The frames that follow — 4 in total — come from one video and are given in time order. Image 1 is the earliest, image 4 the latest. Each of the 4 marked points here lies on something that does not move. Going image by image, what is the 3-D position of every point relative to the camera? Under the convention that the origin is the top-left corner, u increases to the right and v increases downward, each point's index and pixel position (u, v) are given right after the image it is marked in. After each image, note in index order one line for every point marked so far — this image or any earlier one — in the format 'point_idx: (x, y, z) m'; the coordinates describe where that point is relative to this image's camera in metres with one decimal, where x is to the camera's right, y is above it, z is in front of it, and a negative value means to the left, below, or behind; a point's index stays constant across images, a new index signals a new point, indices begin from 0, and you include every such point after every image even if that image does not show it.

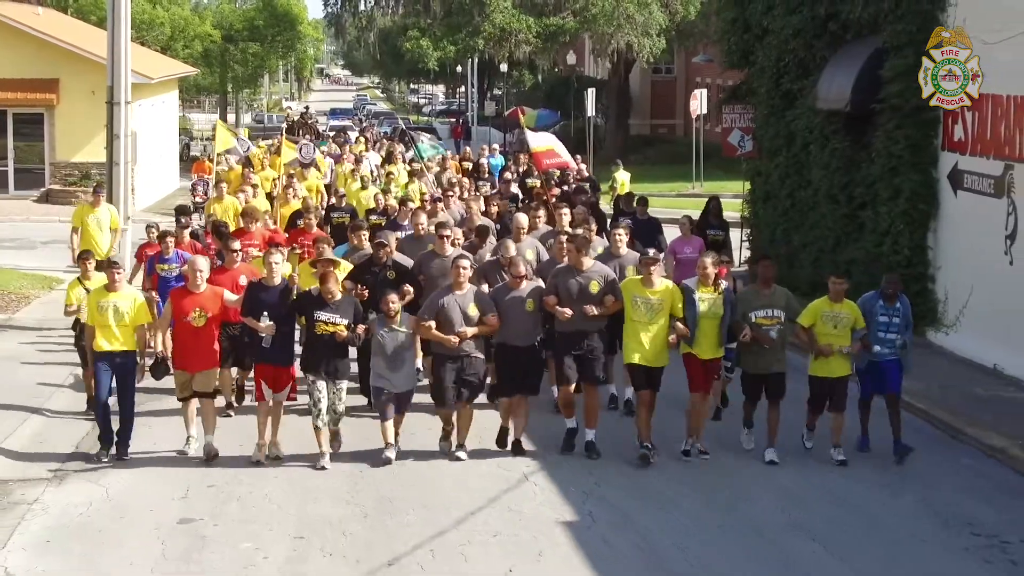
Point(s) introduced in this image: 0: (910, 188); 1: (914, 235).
0: (+5.6, +1.5, +19.0) m
1: (+5.7, +0.9, +19.1) m
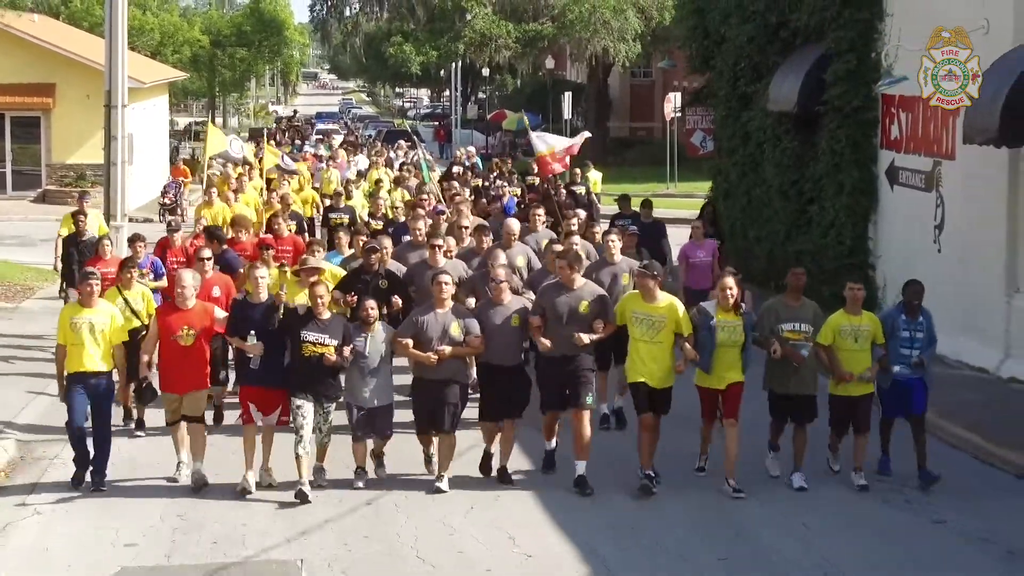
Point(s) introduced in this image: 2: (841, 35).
0: (+4.9, +1.6, +19.7) m
1: (+5.0, +1.0, +19.8) m
2: (+4.7, +3.6, +19.4) m
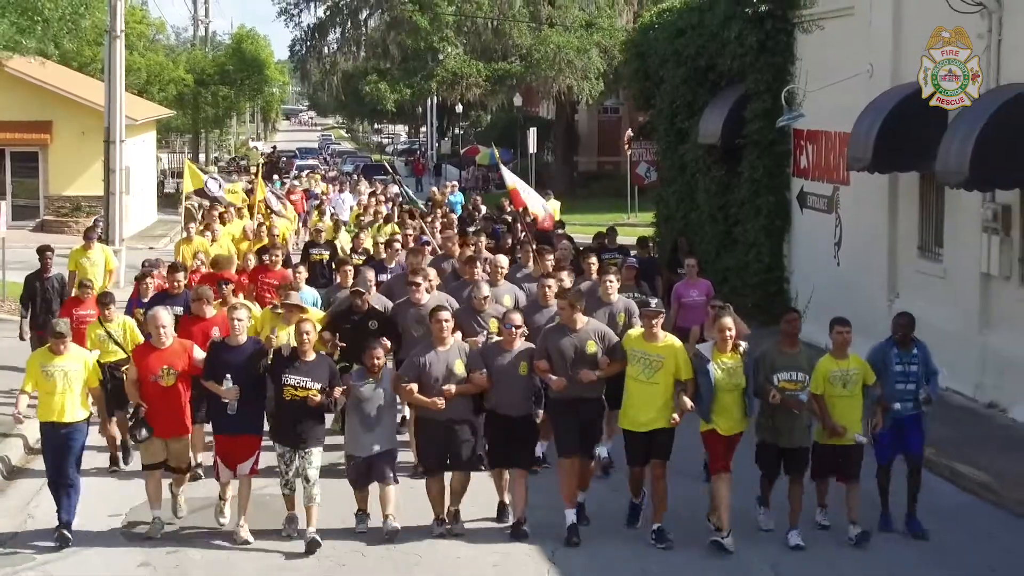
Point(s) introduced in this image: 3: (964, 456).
0: (+3.9, +1.2, +20.8) m
1: (+4.0, +0.6, +20.9) m
2: (+3.7, +3.3, +20.5) m
3: (+4.3, -1.6, +12.9) m
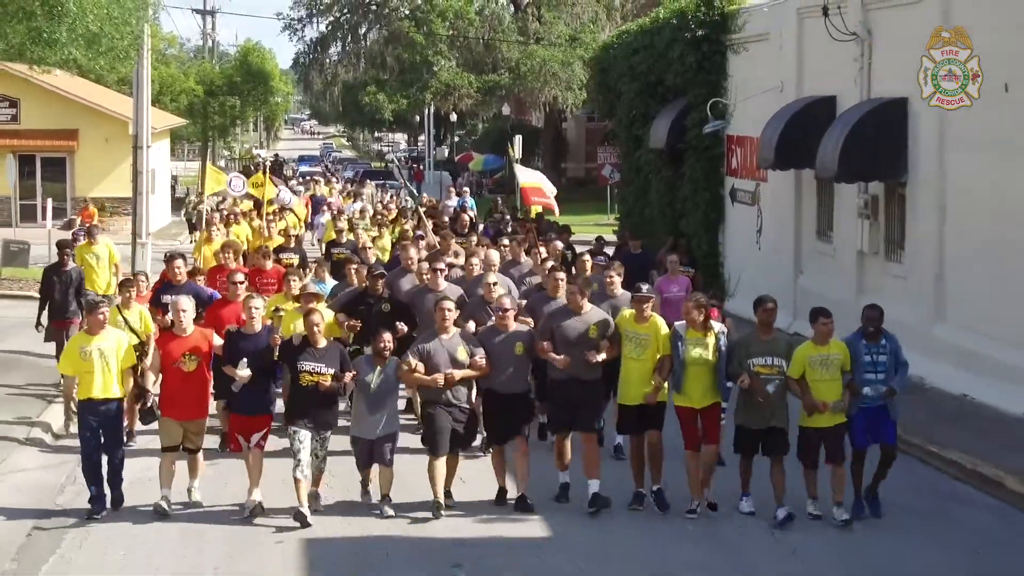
0: (+3.4, +1.3, +21.8) m
1: (+3.6, +0.6, +21.9) m
2: (+3.2, +3.3, +21.5) m
3: (+4.2, -1.5, +13.9) m
